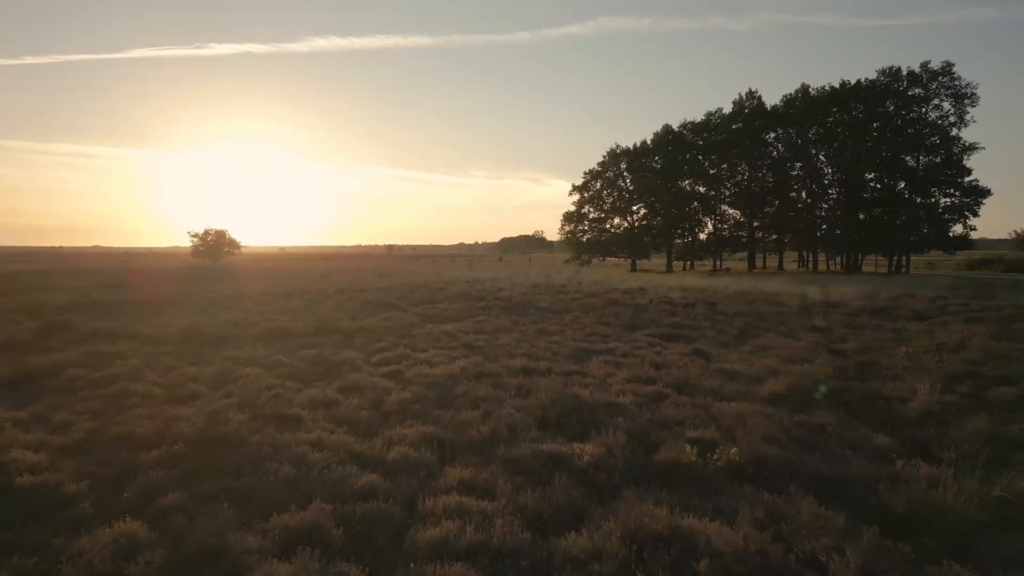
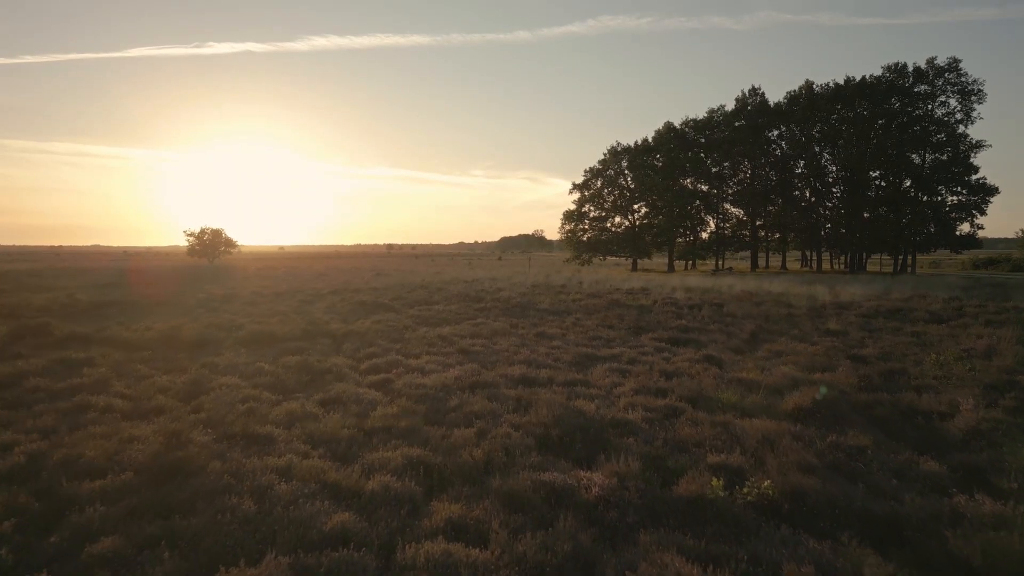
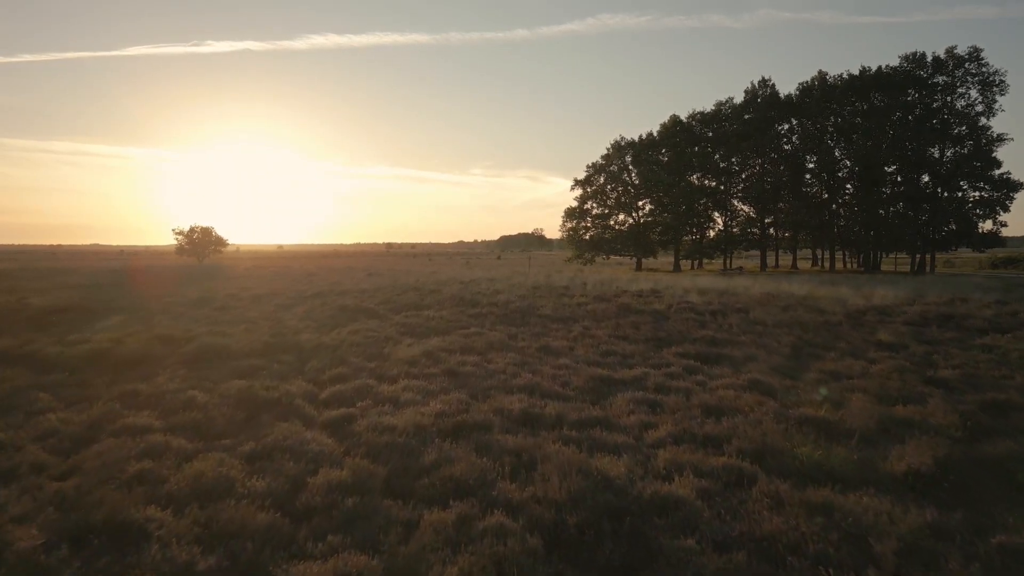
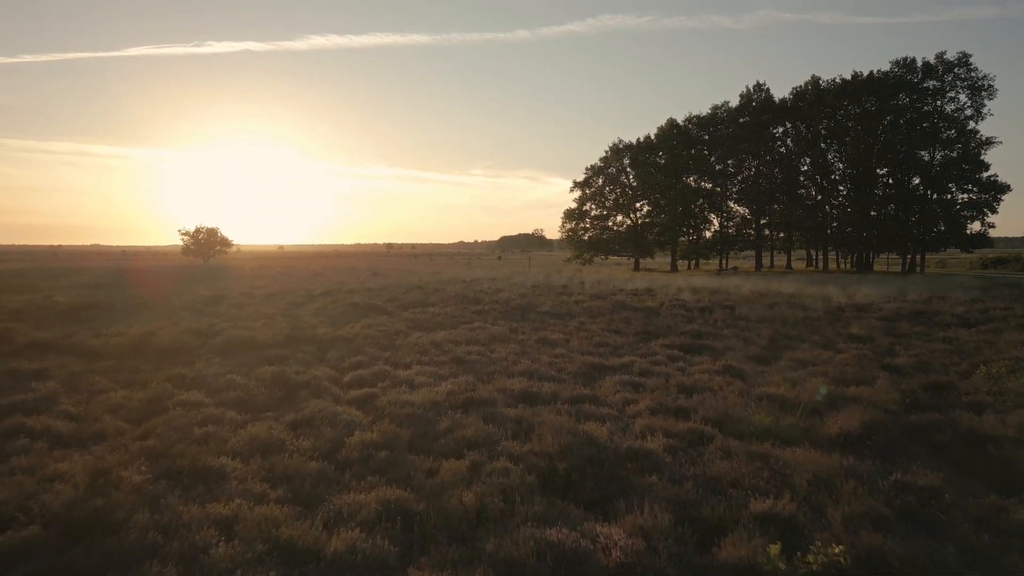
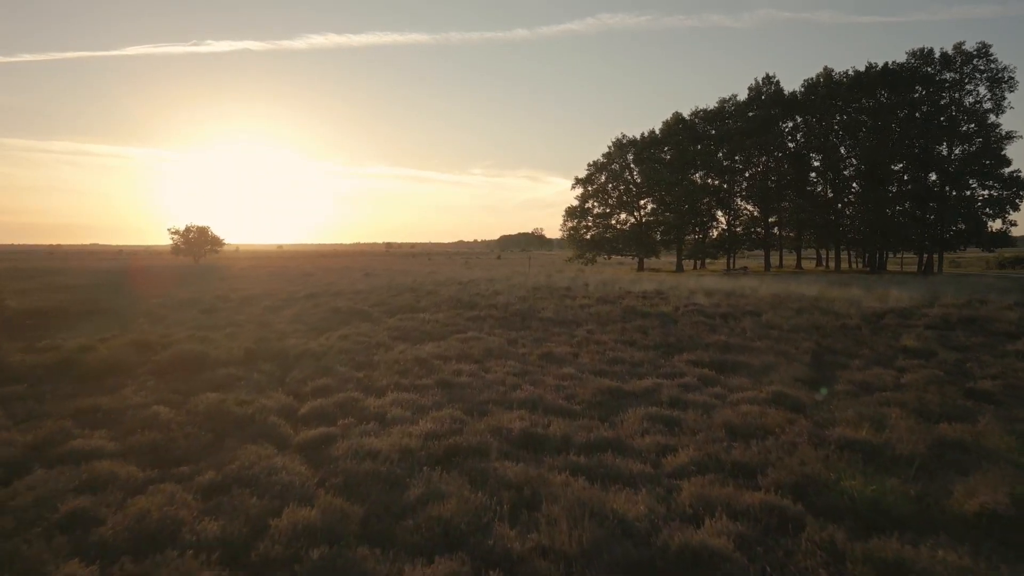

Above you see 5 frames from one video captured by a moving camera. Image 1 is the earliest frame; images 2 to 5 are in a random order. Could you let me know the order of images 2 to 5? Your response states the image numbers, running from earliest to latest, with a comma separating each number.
2, 4, 3, 5
